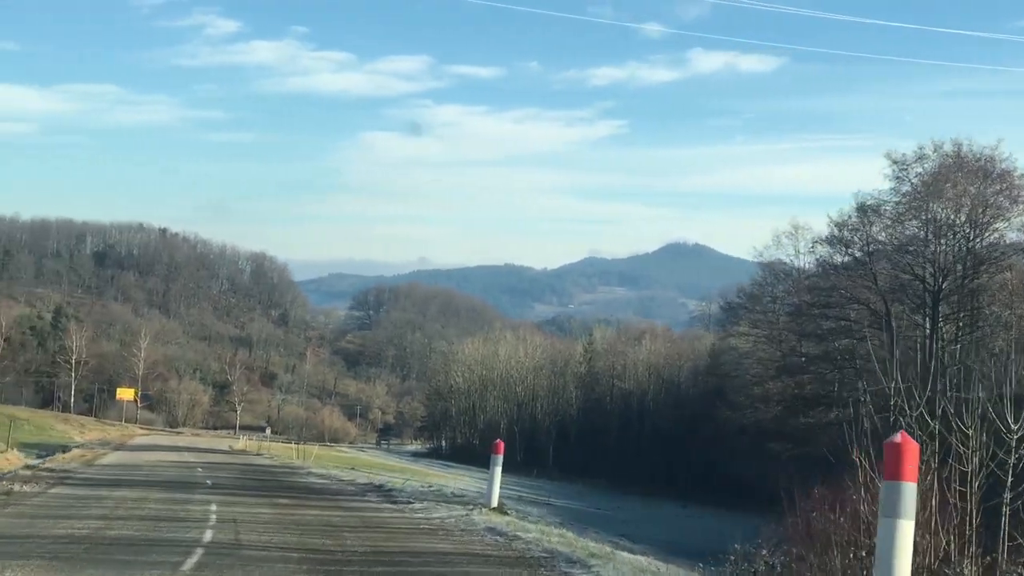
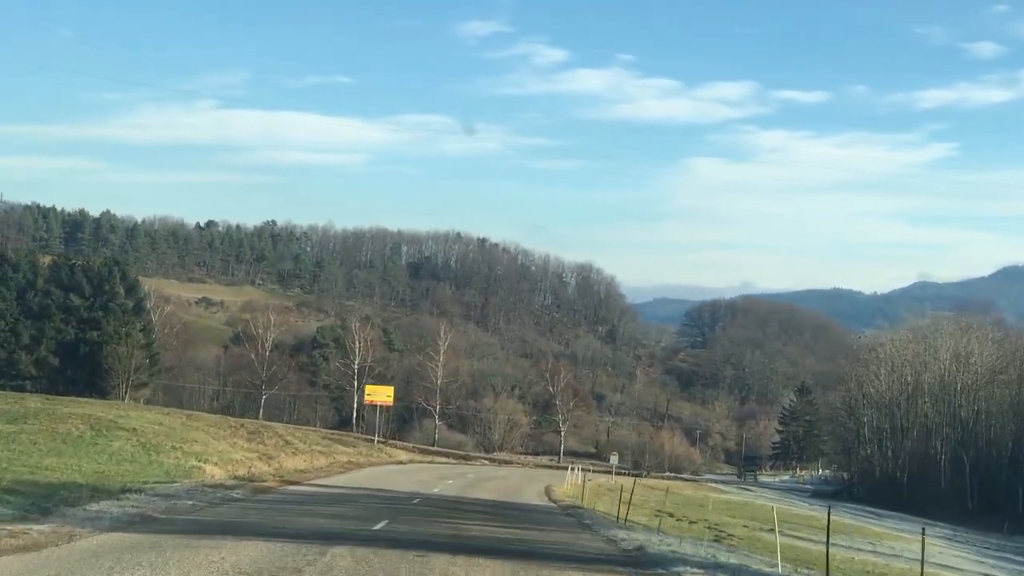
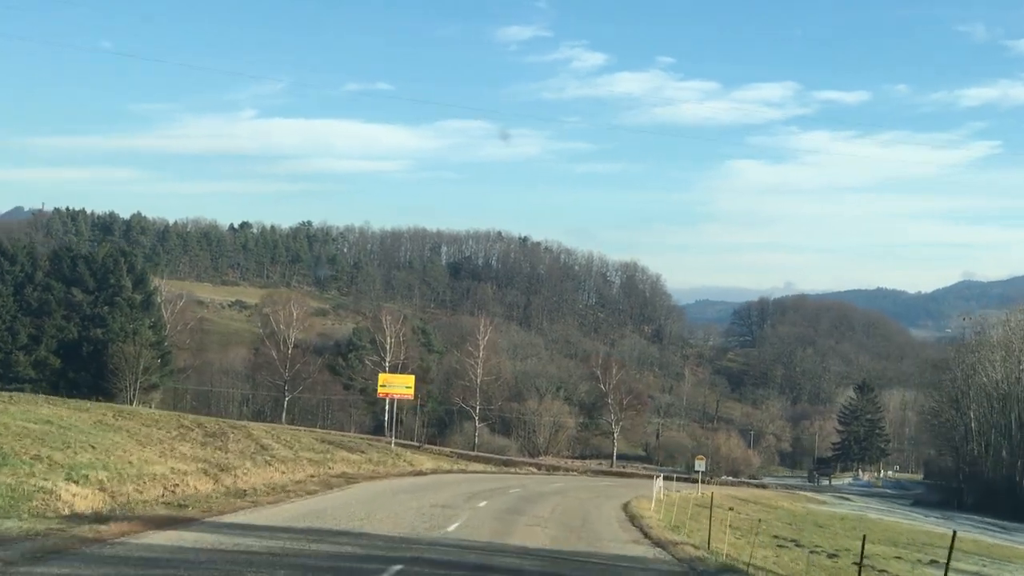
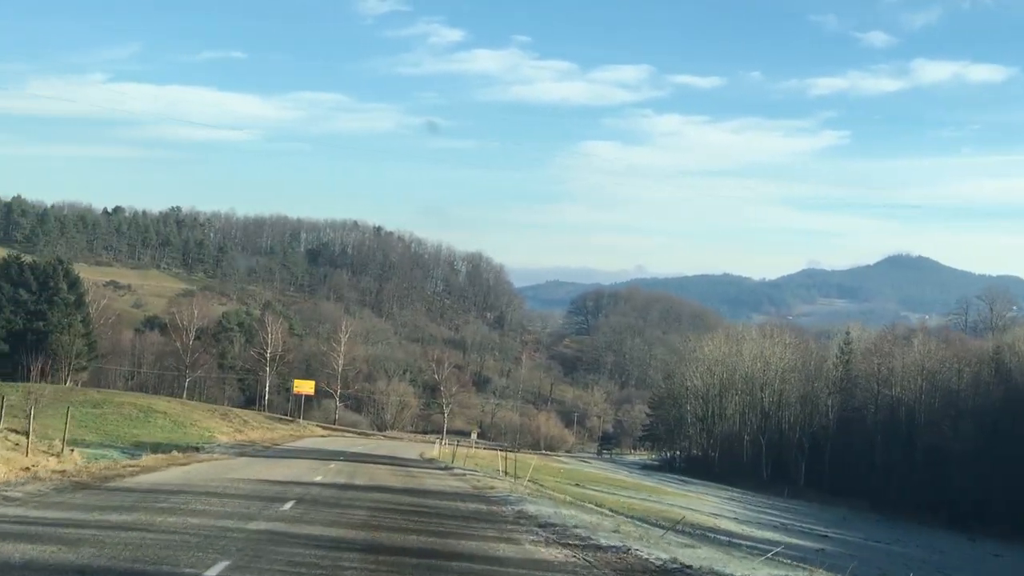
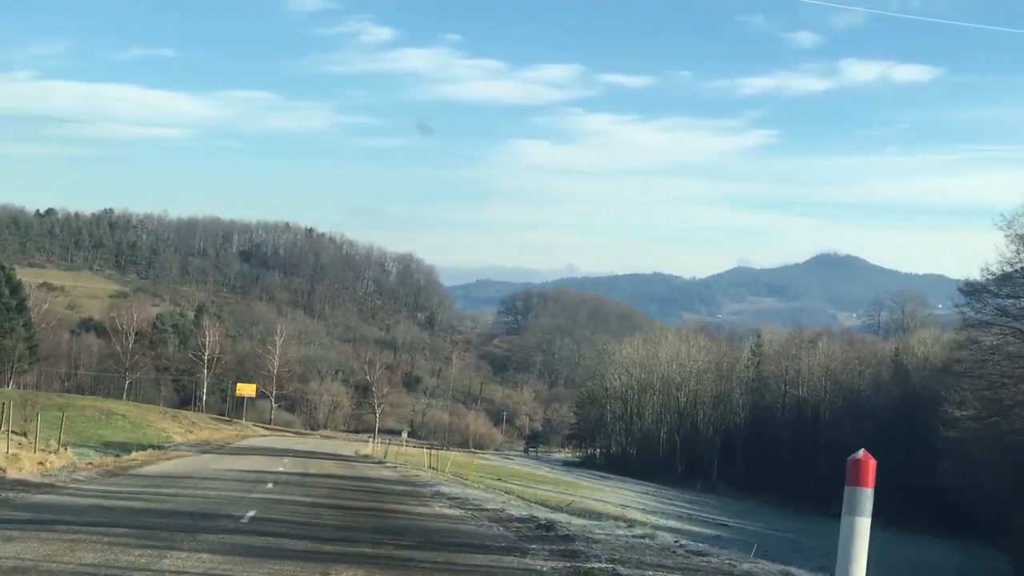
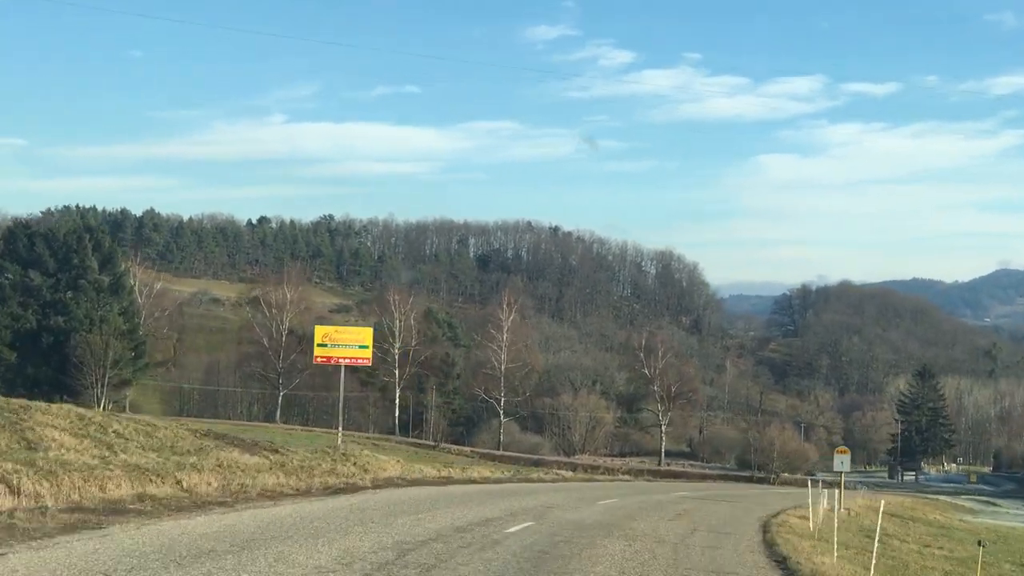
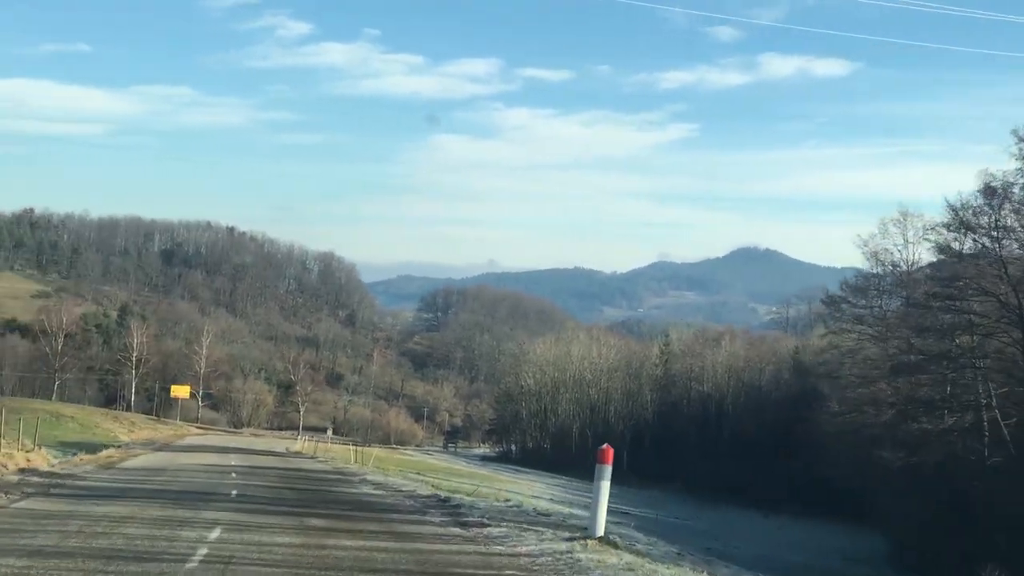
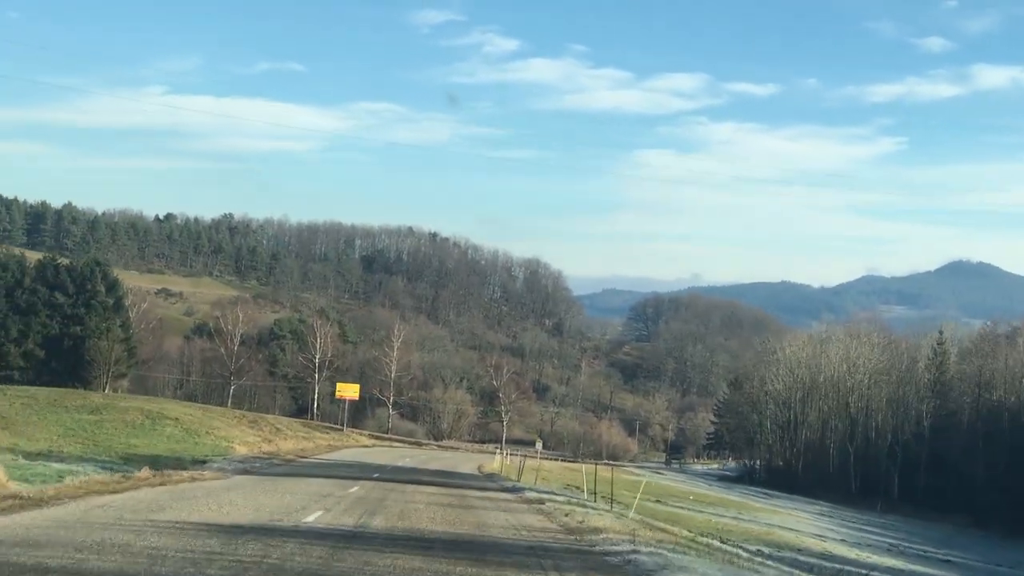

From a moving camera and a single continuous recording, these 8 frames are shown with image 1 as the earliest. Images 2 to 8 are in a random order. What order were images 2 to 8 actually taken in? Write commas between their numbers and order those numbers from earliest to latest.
7, 5, 4, 8, 2, 3, 6
